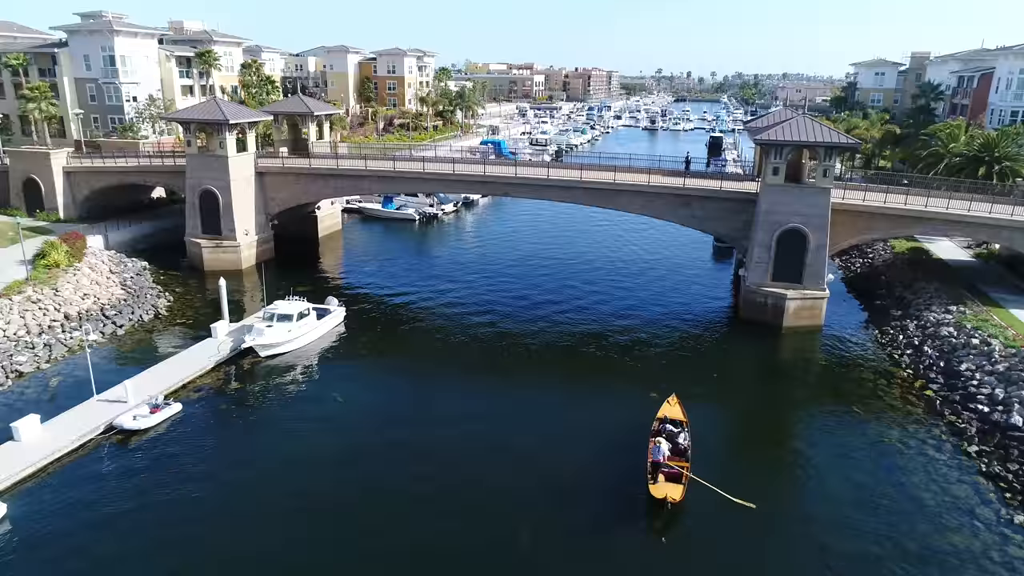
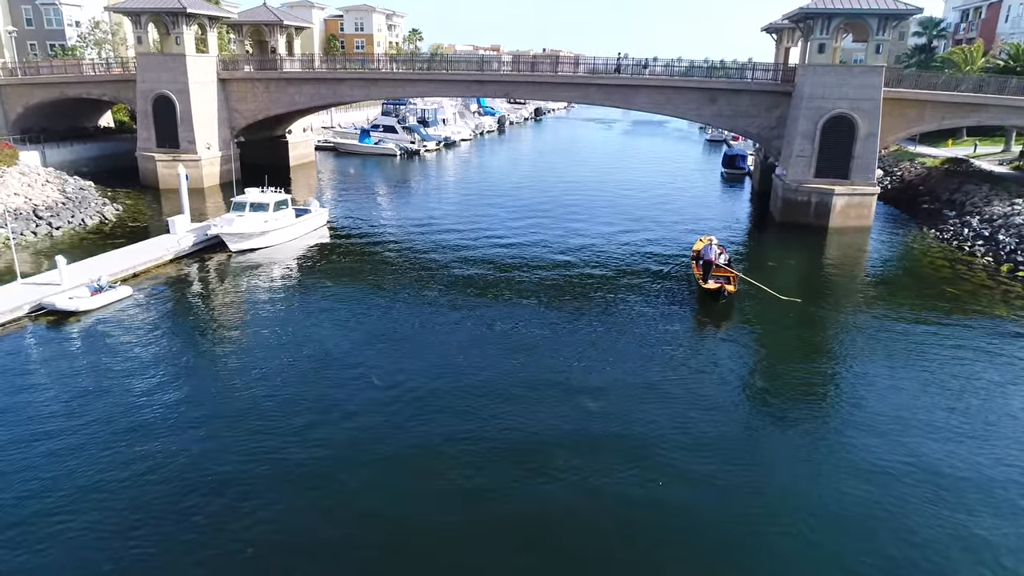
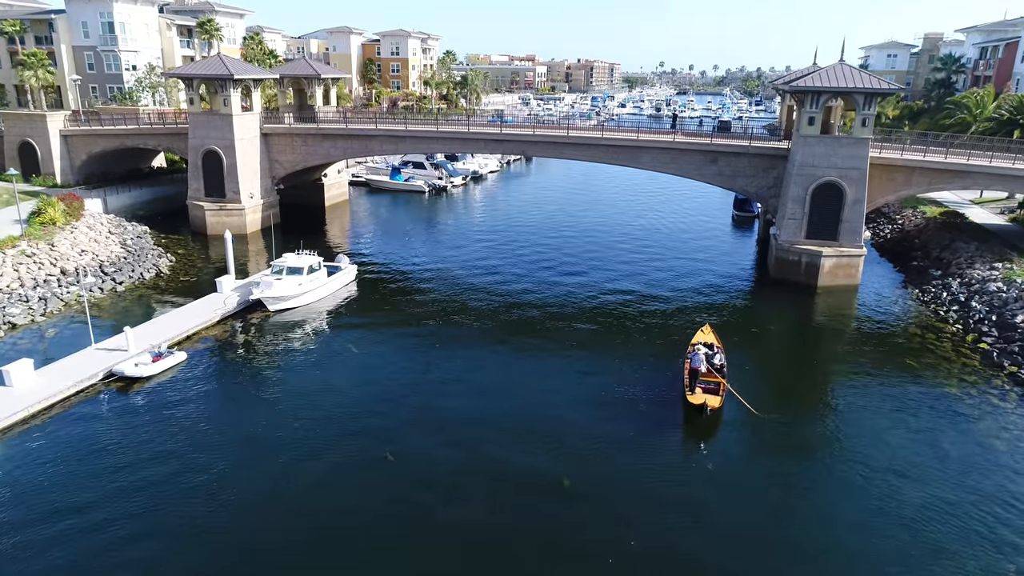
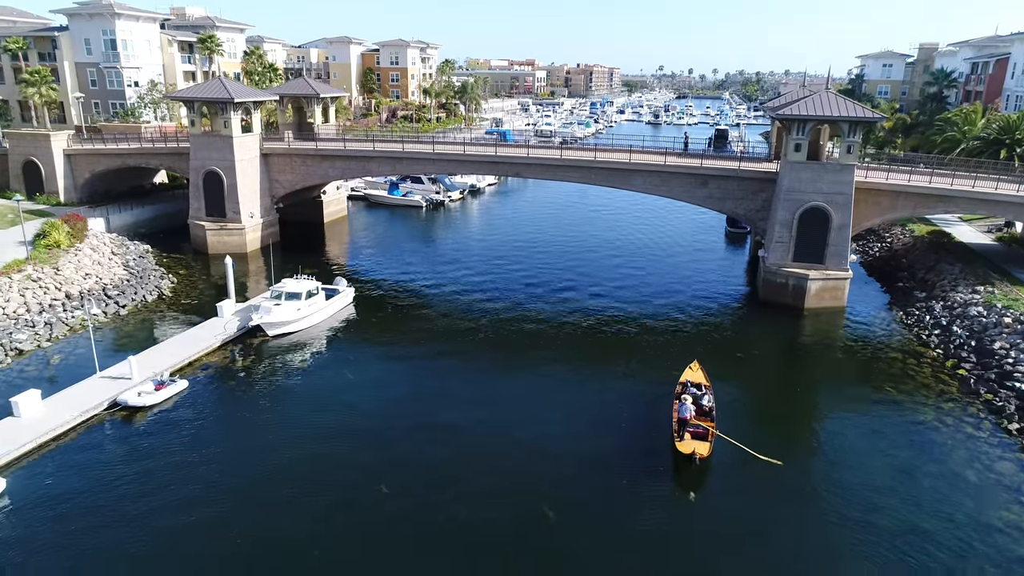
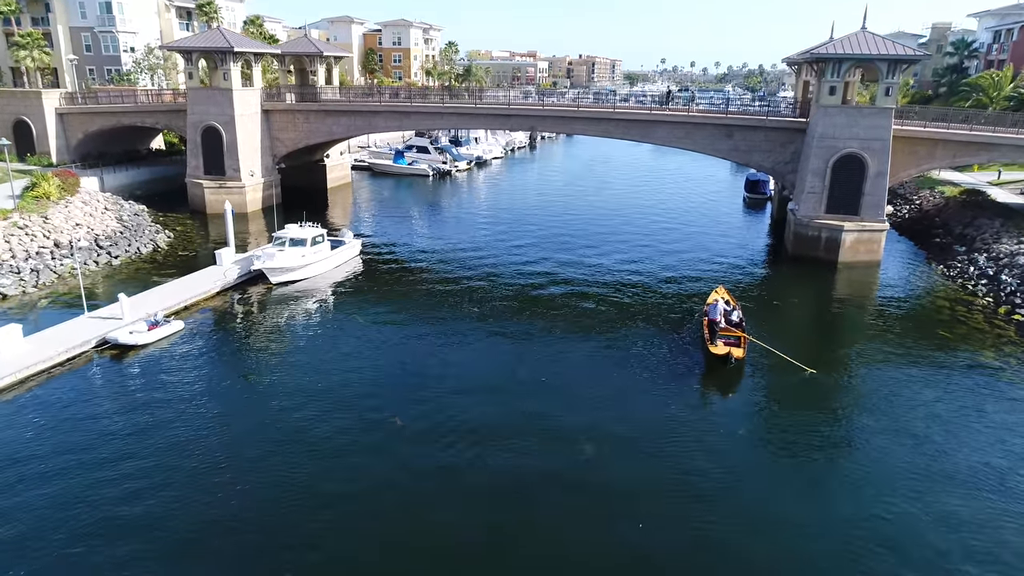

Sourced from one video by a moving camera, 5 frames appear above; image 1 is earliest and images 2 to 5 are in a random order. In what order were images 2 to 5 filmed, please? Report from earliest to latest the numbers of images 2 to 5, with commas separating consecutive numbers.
4, 3, 5, 2
